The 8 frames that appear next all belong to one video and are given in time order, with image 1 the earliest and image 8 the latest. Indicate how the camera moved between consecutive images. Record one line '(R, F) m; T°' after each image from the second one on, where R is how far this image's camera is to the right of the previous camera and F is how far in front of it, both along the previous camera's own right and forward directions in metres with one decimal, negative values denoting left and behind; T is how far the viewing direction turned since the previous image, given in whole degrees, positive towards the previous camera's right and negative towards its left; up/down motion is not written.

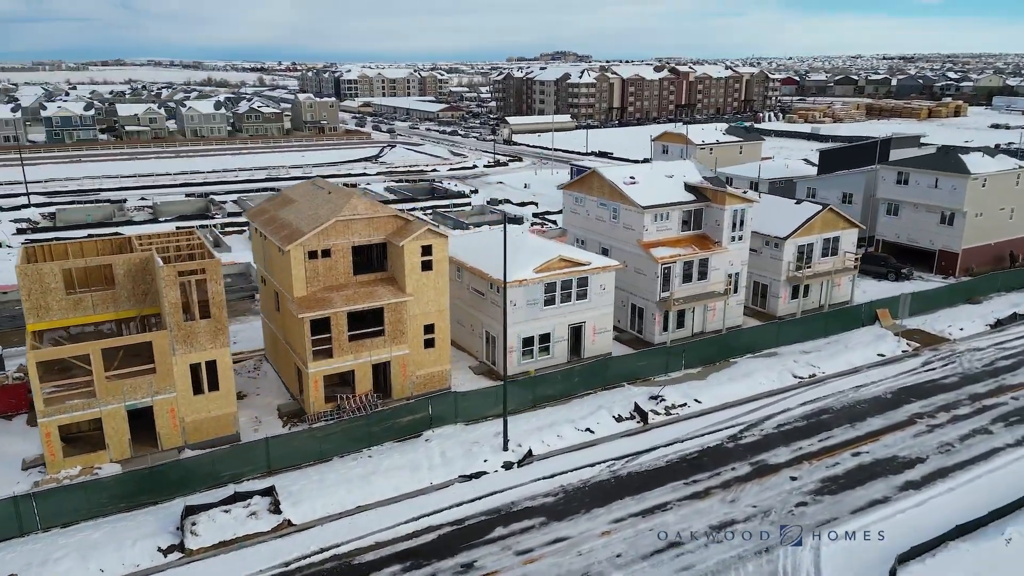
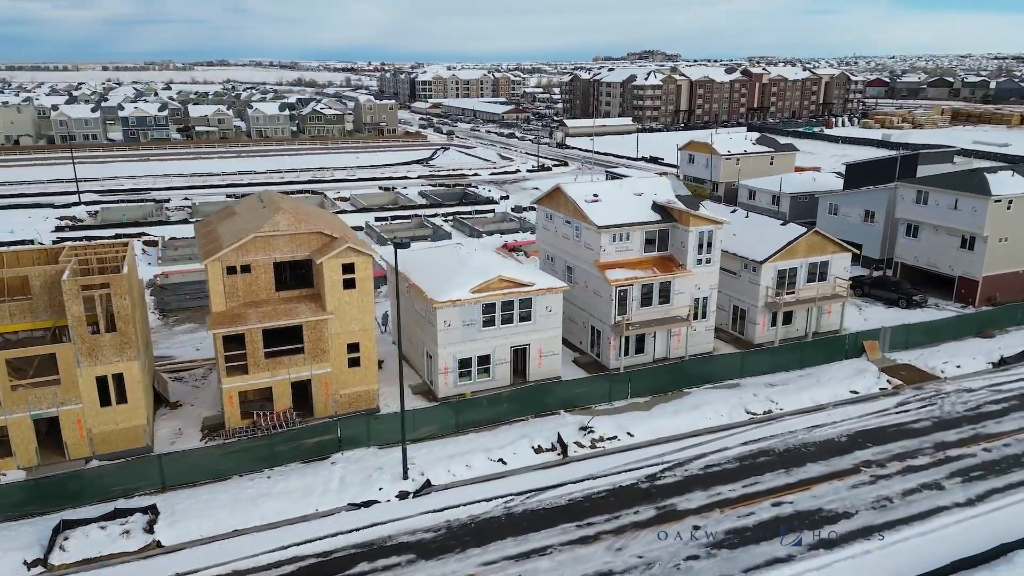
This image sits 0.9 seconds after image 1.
(+4.8, +1.0) m; -6°
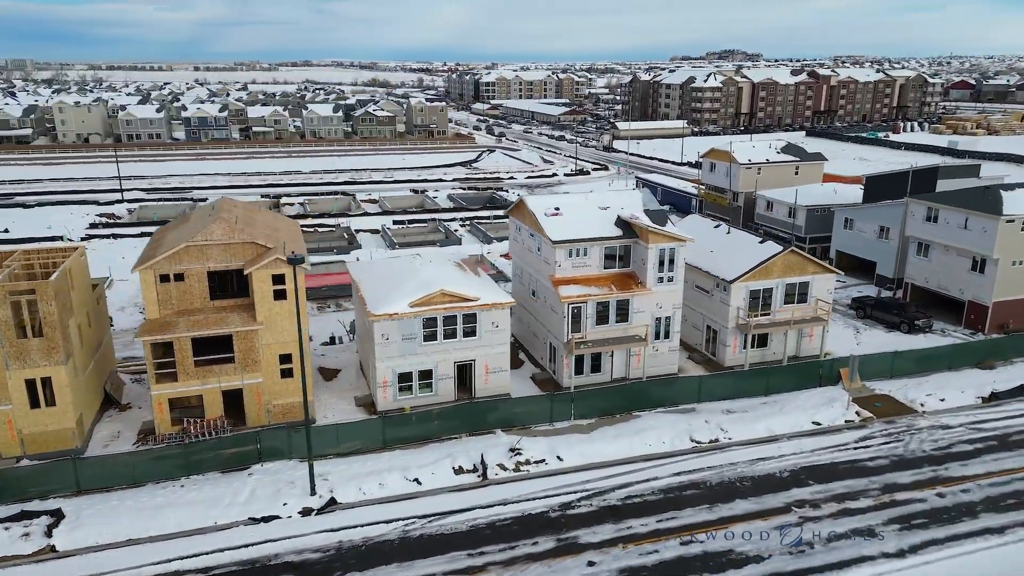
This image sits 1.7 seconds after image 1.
(+4.2, +0.7) m; -5°
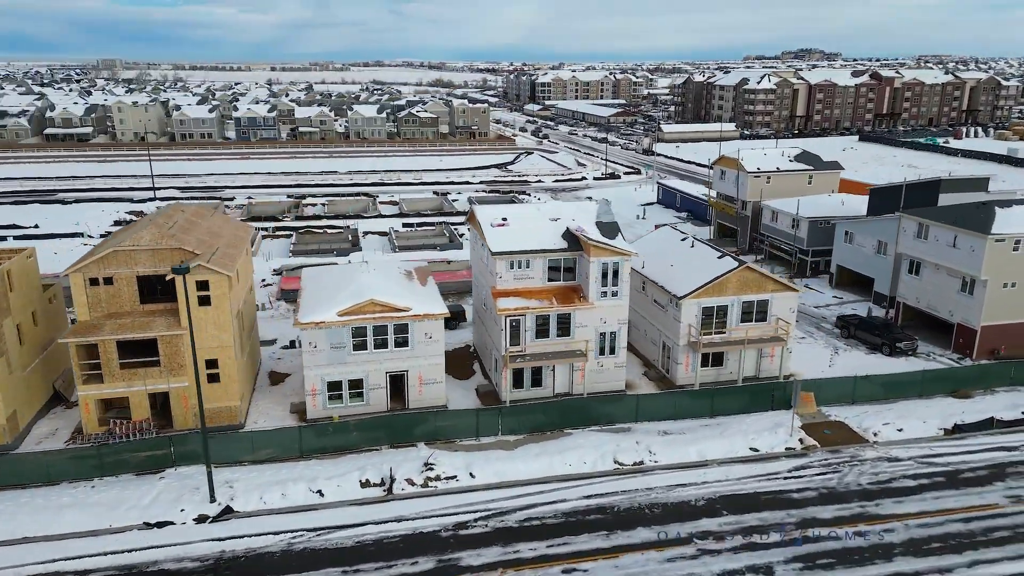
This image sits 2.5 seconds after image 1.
(+4.4, +0.6) m; -5°
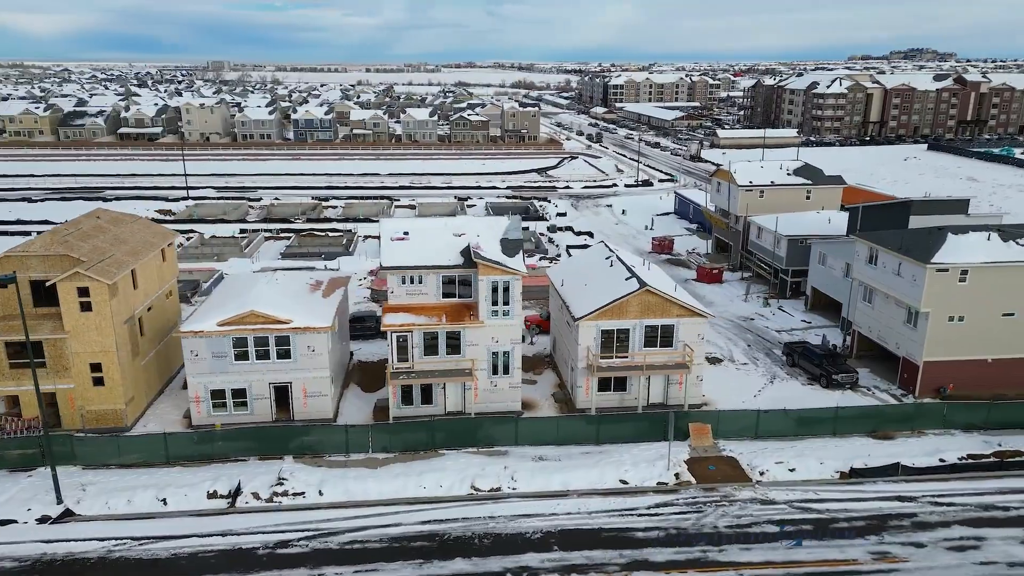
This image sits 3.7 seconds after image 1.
(+6.7, +0.8) m; -6°
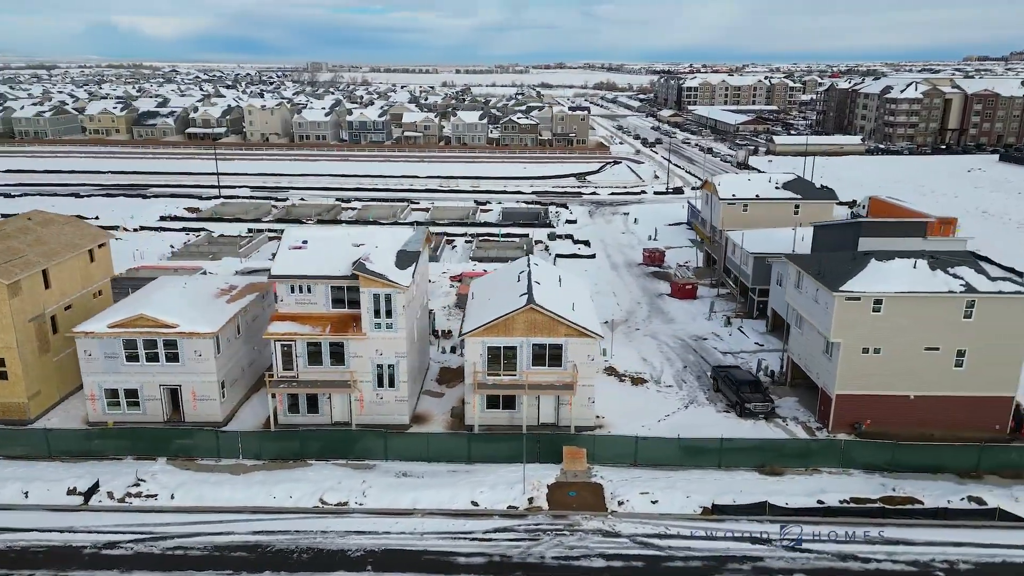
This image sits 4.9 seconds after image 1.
(+6.9, +0.6) m; -6°
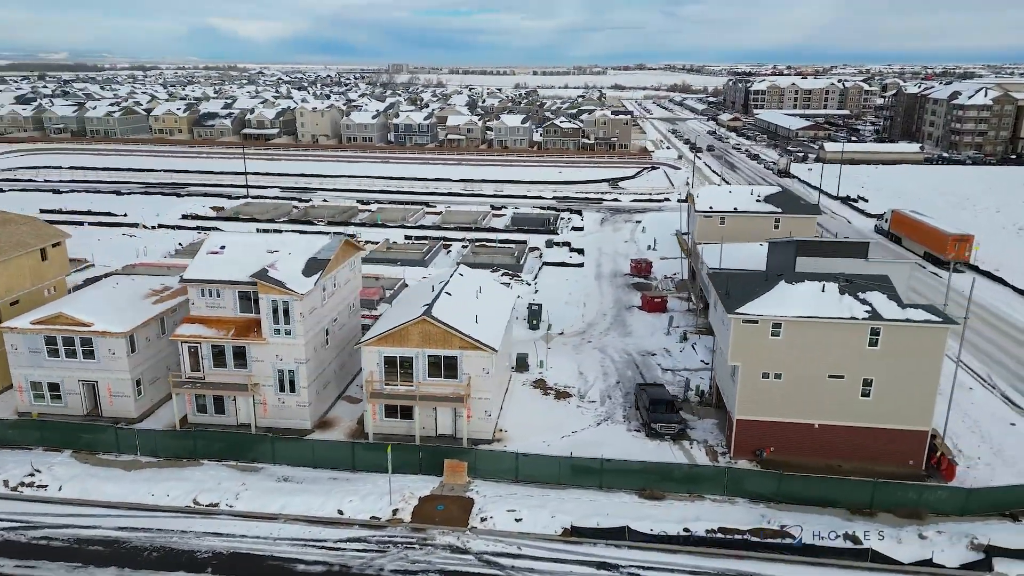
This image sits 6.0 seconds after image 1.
(+6.1, +0.3) m; -5°
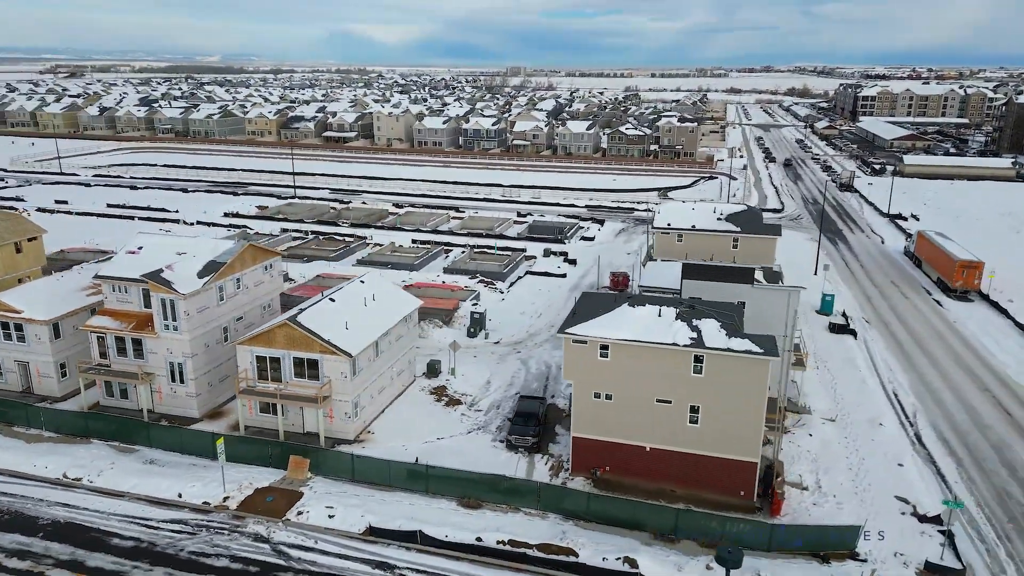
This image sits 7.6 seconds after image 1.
(+9.1, -0.4) m; -8°
